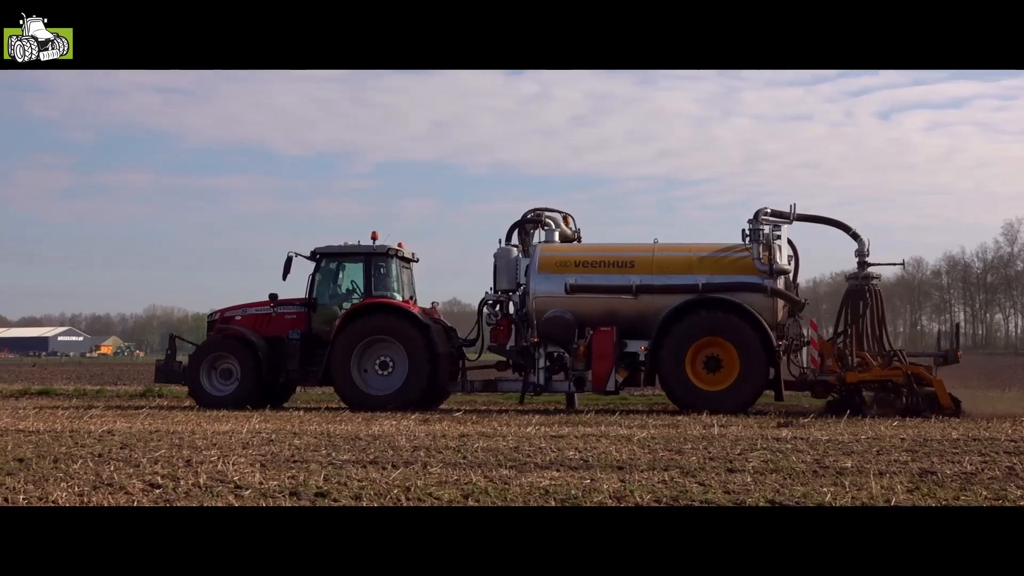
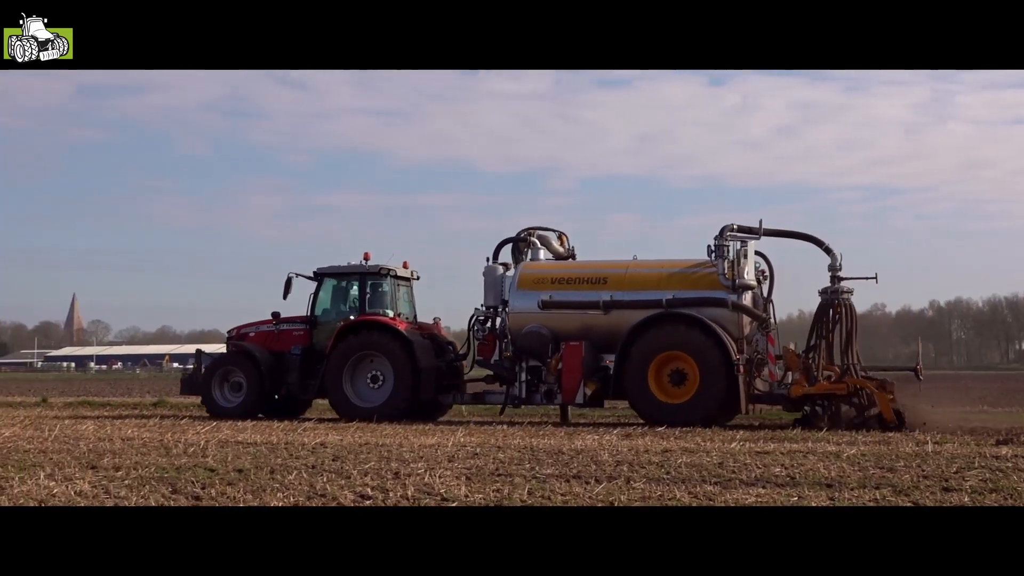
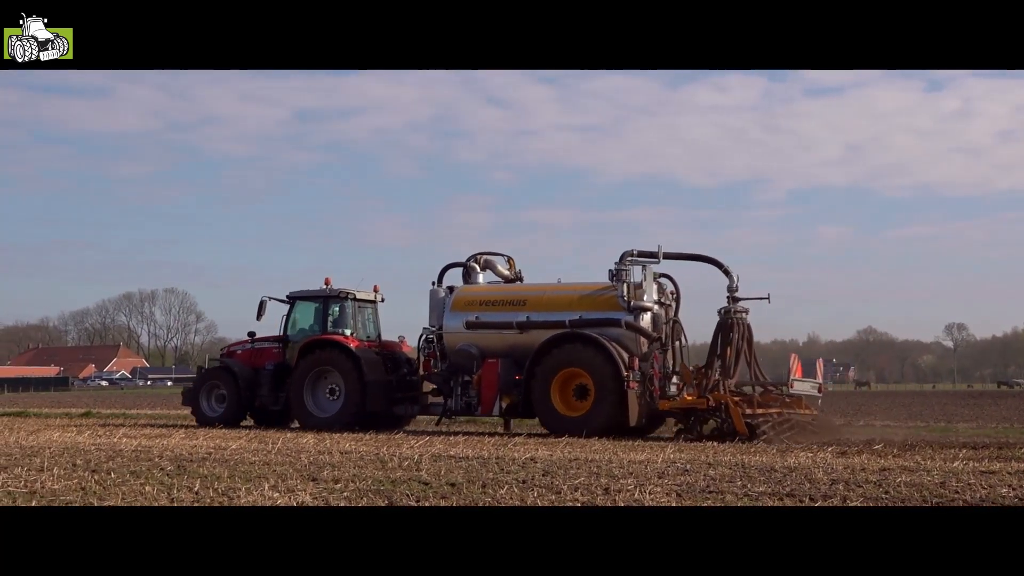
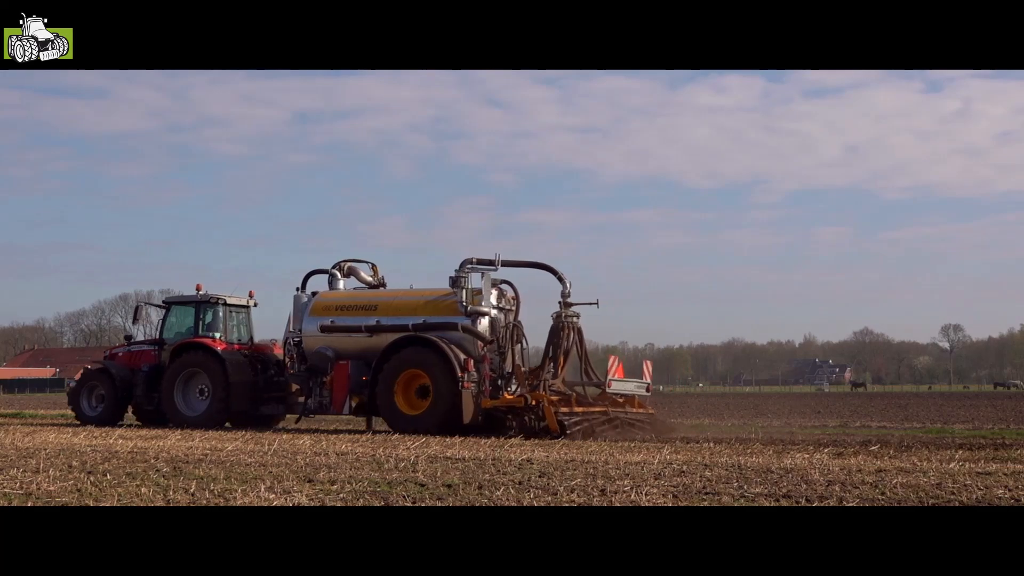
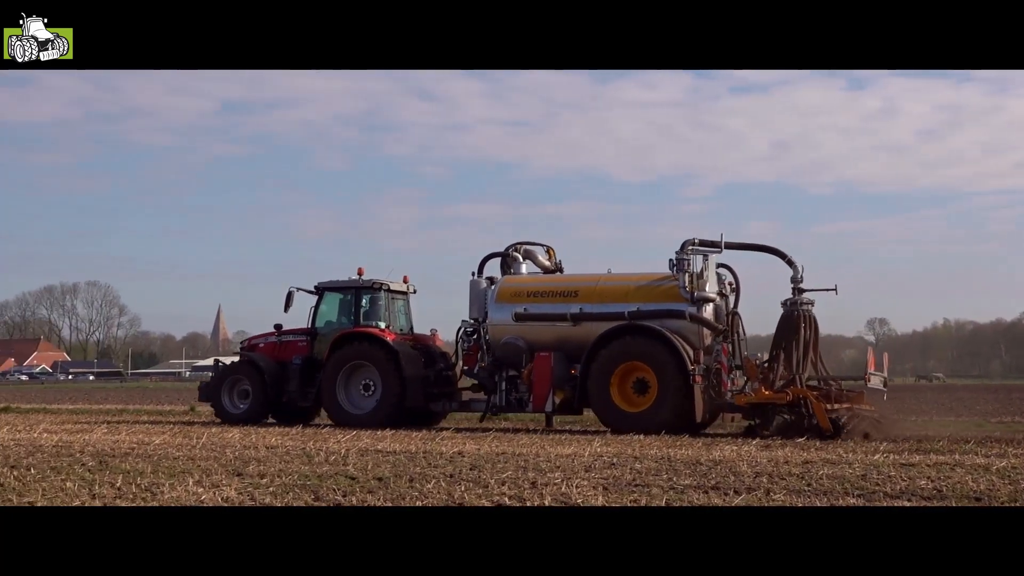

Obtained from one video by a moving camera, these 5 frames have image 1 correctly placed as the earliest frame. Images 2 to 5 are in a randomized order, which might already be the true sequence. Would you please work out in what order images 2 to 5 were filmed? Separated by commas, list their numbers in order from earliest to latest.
2, 5, 3, 4
